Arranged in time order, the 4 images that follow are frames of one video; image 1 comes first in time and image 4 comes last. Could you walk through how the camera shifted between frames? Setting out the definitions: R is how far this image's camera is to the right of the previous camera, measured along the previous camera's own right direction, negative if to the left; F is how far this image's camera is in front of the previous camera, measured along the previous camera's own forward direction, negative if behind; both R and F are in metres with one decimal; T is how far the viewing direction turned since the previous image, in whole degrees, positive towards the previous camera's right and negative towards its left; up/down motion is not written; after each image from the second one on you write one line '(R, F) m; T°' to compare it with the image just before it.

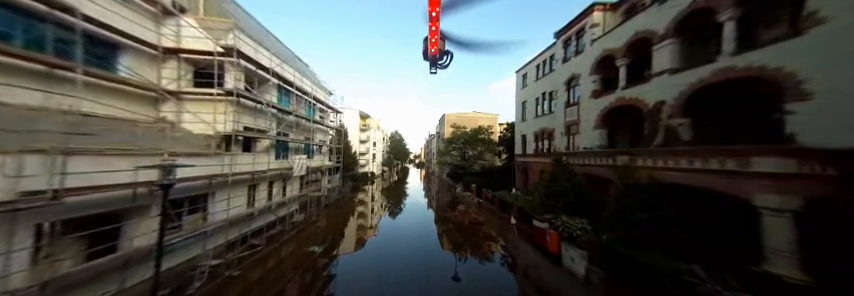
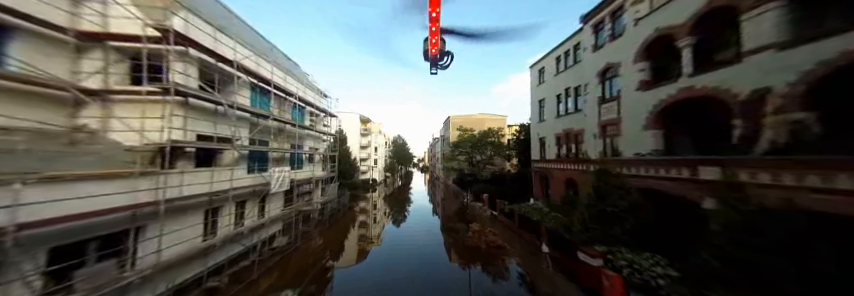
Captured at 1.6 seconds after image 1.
(-0.1, +1.8) m; -1°
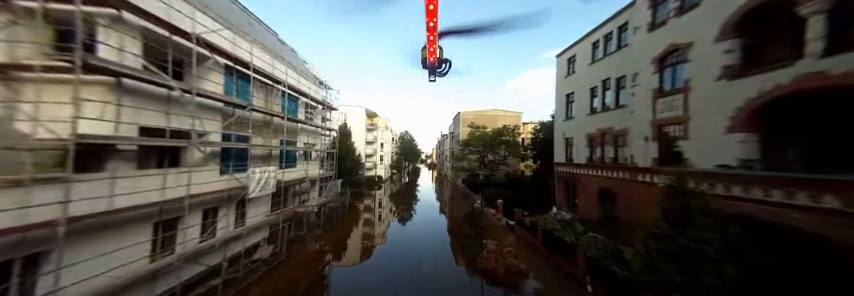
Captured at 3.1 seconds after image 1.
(0.0, +1.5) m; -2°
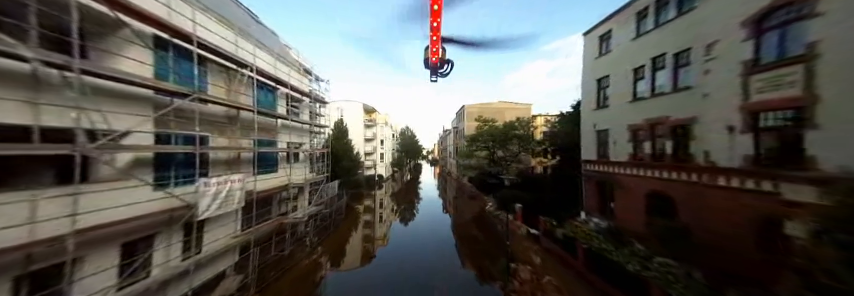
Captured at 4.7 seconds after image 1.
(-0.3, +1.8) m; 0°
